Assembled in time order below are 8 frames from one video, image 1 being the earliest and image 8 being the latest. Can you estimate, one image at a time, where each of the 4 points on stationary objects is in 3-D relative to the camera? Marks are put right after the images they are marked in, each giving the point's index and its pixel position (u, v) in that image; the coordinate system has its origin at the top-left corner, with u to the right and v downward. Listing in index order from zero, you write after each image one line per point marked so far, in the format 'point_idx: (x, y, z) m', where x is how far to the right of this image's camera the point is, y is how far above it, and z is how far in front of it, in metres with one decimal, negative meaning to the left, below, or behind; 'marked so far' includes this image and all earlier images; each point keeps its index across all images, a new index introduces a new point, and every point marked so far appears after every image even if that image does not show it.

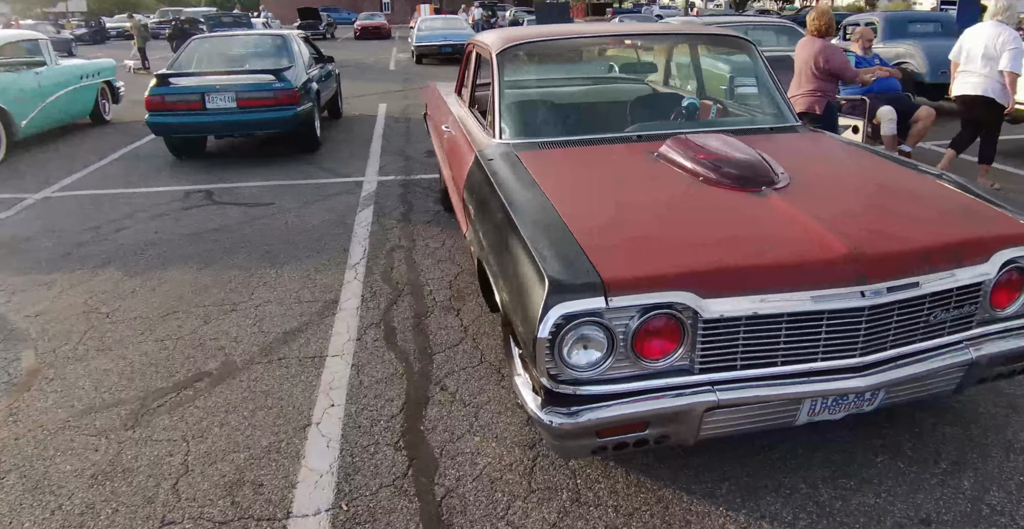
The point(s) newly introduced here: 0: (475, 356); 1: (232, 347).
0: (-0.2, -0.5, +3.4) m
1: (-1.4, -0.4, +3.5) m
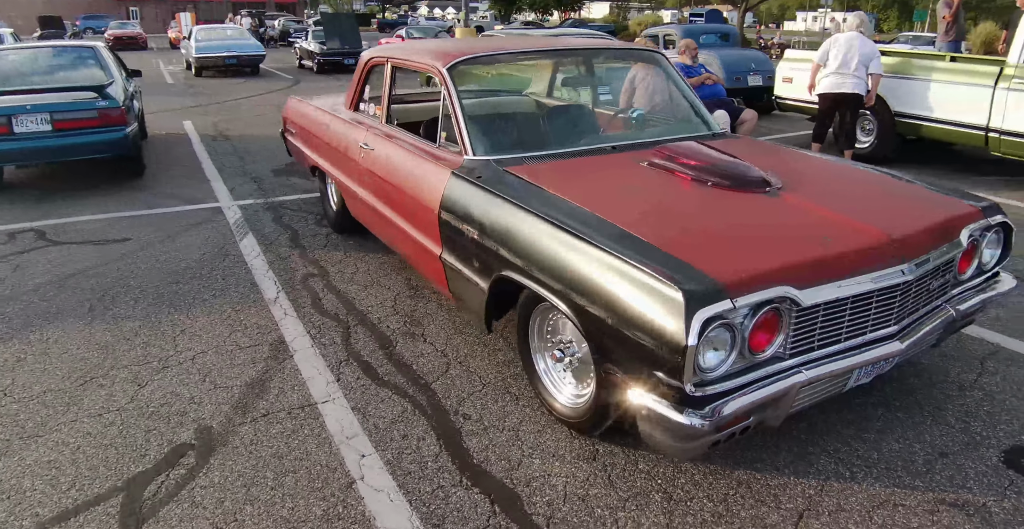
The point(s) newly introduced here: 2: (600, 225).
0: (-0.2, -0.6, +3.3) m
1: (-1.4, -0.7, +2.9) m
2: (+0.4, +0.2, +2.6) m
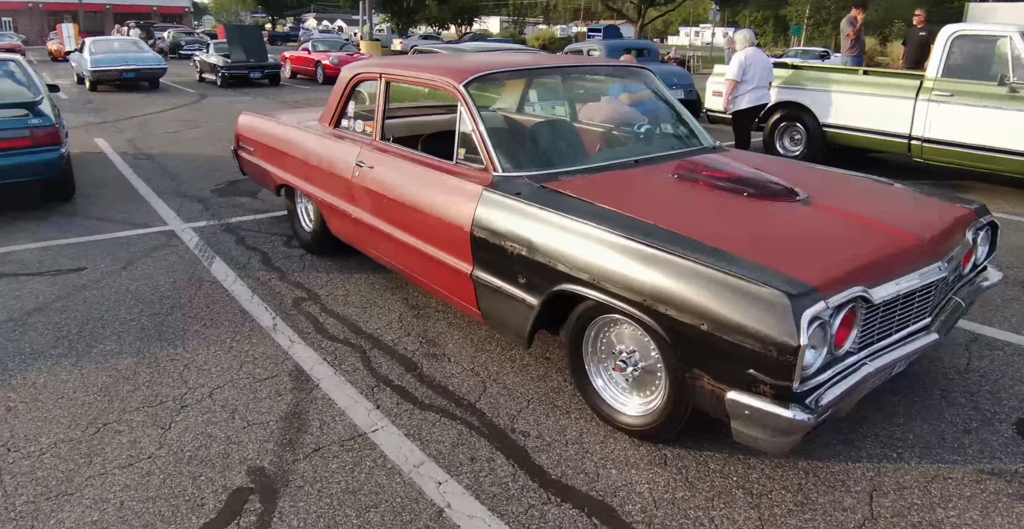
0: (0.0, -0.6, +3.2) m
1: (-1.1, -0.8, +2.7) m
2: (+0.7, +0.1, +2.7) m
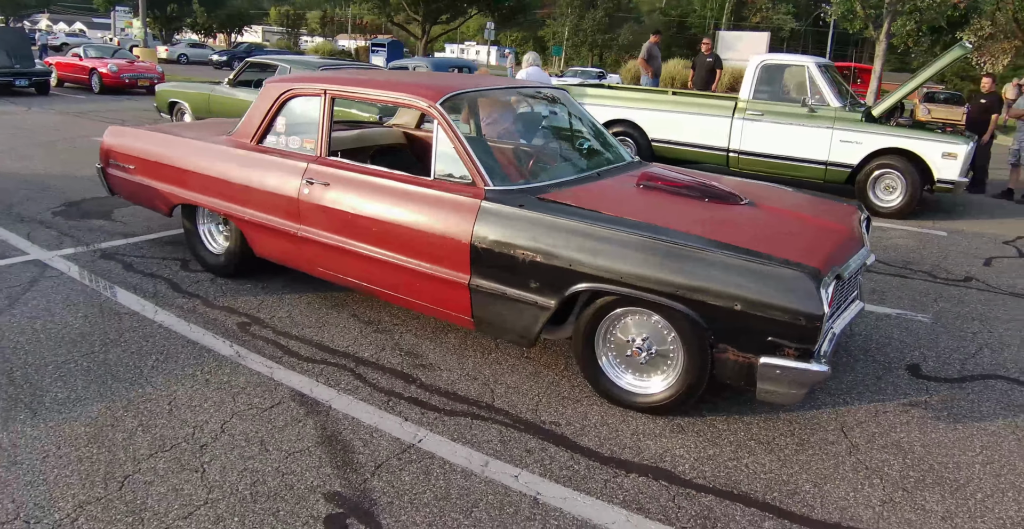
0: (+0.1, -0.7, +3.5) m
1: (-0.8, -0.8, +2.6) m
2: (+0.8, +0.1, +3.2) m
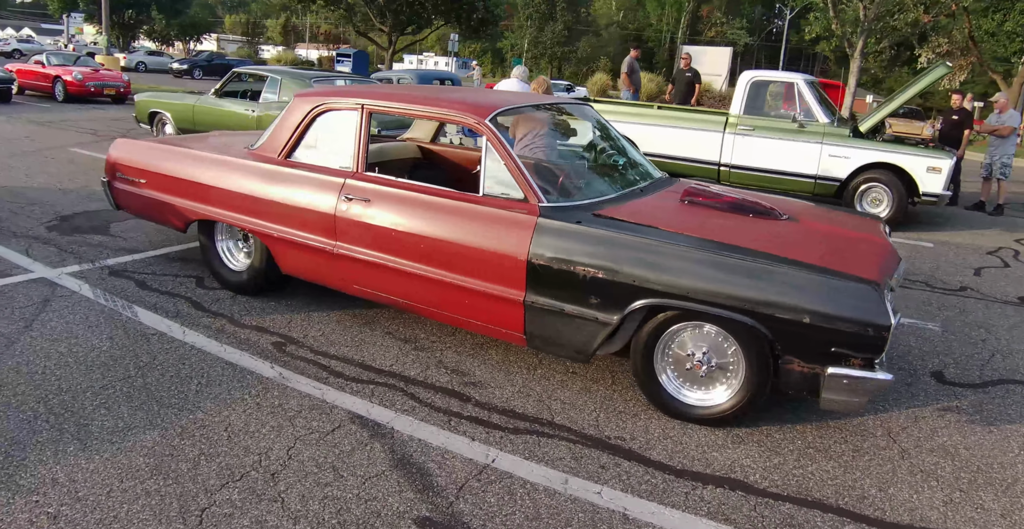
0: (+0.4, -0.8, +3.5) m
1: (-0.5, -0.9, +2.5) m
2: (+1.1, +0.1, +3.2) m
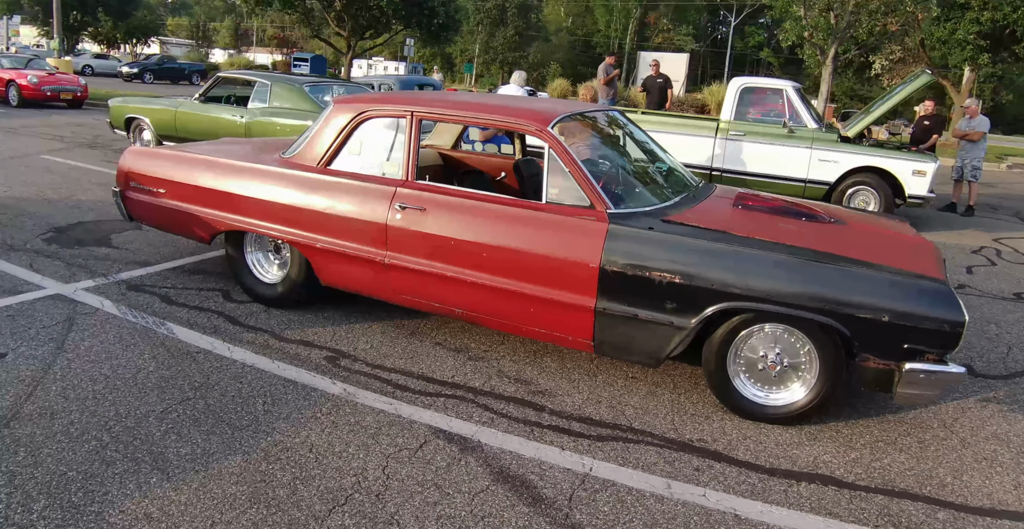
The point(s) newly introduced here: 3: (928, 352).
0: (+0.7, -0.8, +3.5) m
1: (0.0, -1.0, +2.5) m
2: (+1.5, +0.1, +3.3) m
3: (+1.9, -0.4, +3.1) m
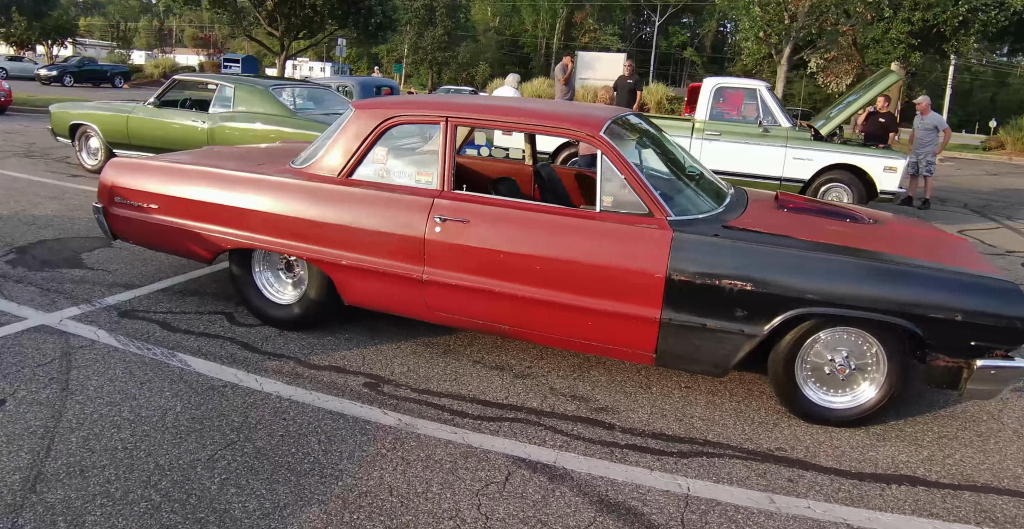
0: (+1.1, -0.8, +3.4) m
1: (+0.4, -1.0, +2.3) m
2: (+1.8, 0.0, +3.3) m
3: (+2.3, -0.4, +3.1) m
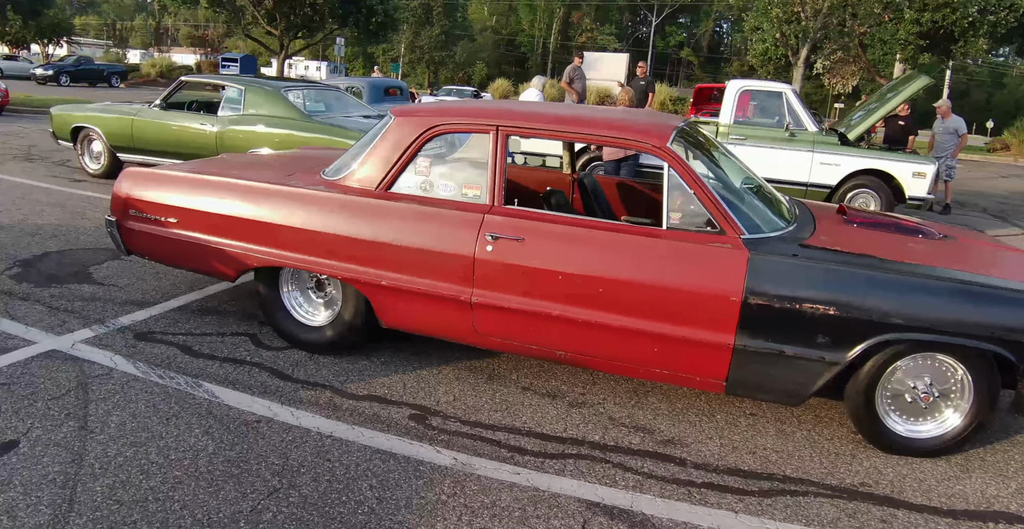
0: (+1.3, -0.9, +3.1) m
1: (+0.7, -1.1, +2.0) m
2: (+2.1, -0.1, +3.0) m
3: (+2.6, -0.5, +2.8) m
